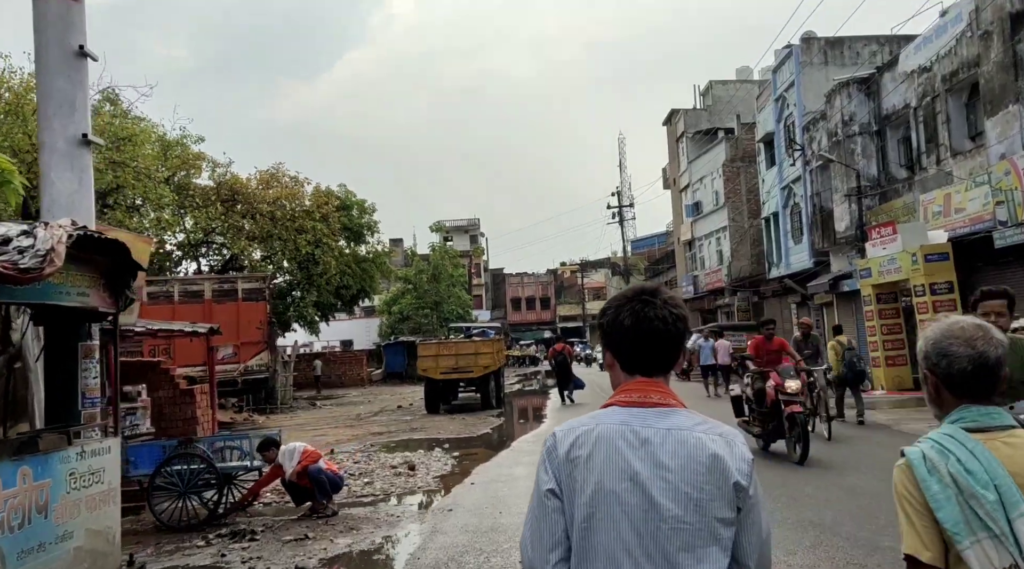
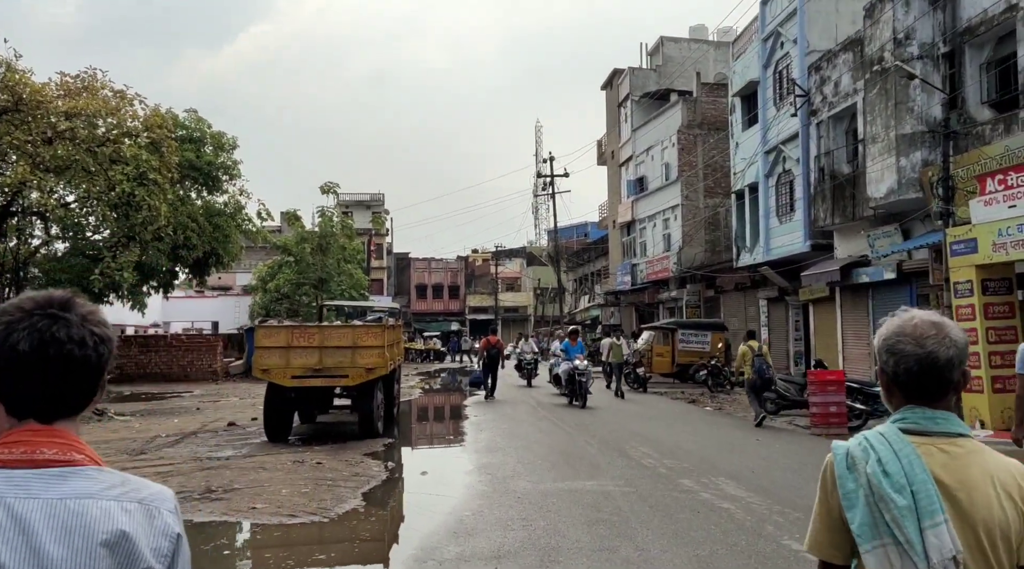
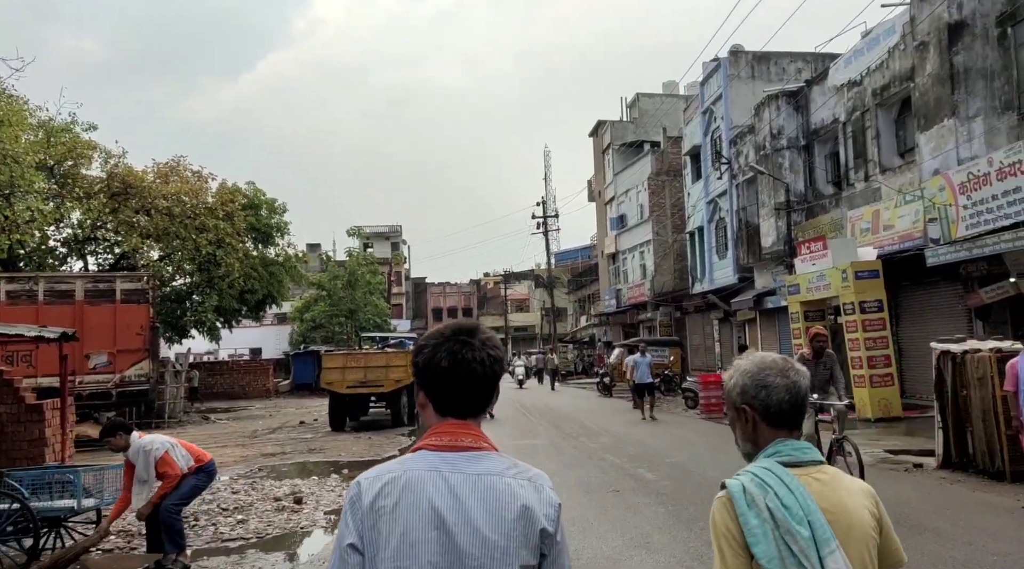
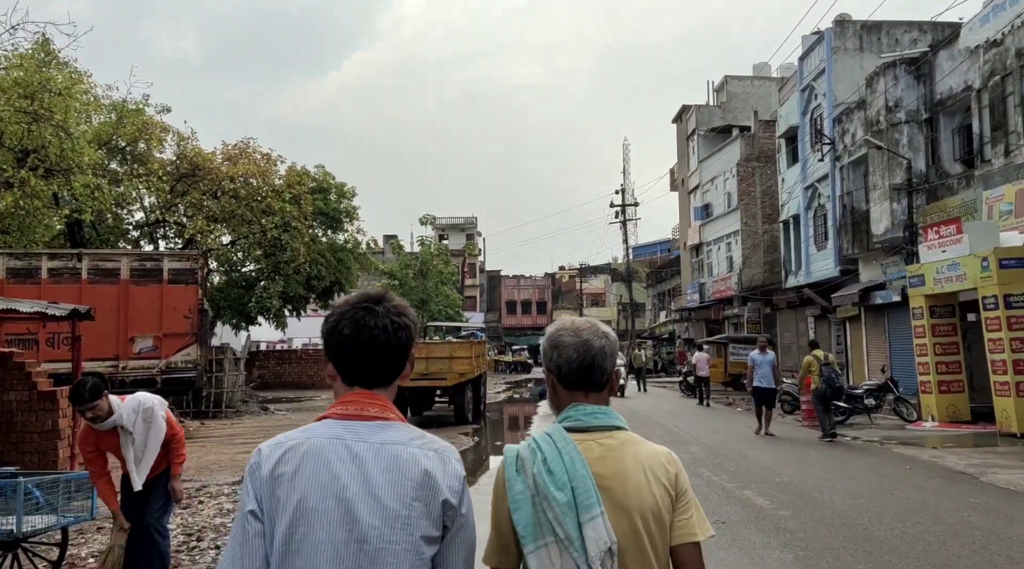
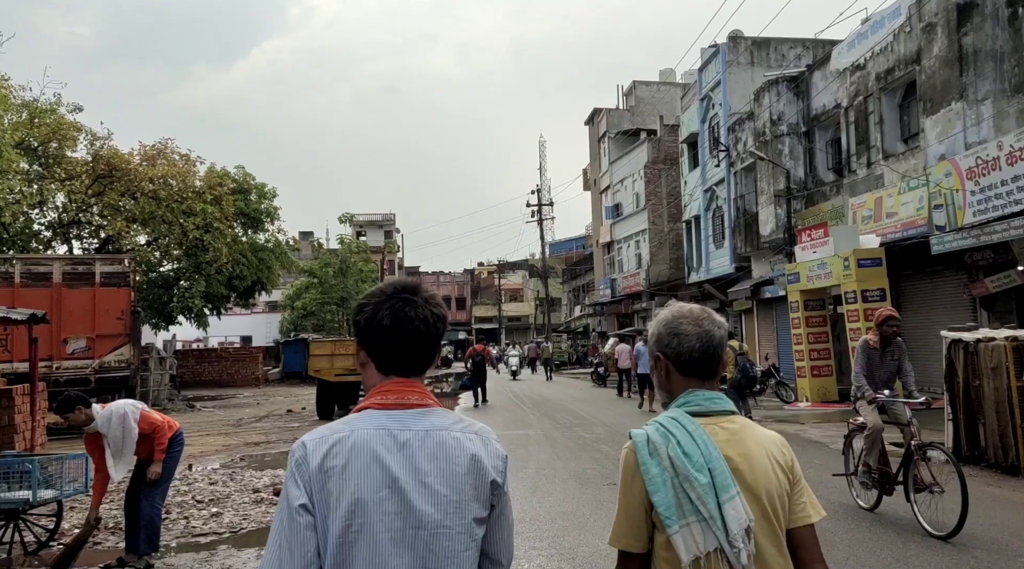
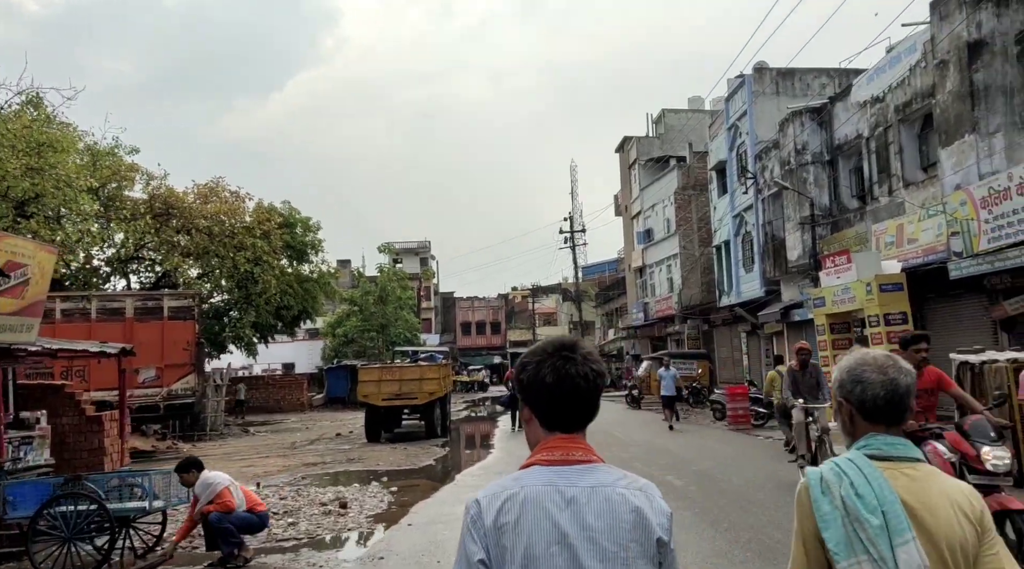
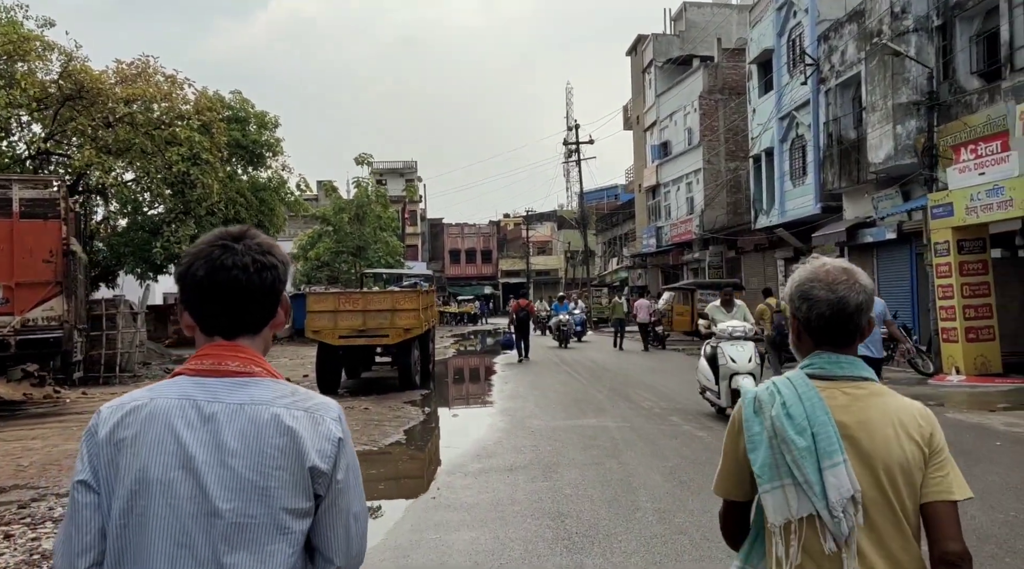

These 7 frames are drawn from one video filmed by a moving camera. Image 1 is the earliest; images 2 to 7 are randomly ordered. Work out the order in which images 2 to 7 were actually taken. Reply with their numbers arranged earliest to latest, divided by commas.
6, 3, 5, 4, 7, 2
